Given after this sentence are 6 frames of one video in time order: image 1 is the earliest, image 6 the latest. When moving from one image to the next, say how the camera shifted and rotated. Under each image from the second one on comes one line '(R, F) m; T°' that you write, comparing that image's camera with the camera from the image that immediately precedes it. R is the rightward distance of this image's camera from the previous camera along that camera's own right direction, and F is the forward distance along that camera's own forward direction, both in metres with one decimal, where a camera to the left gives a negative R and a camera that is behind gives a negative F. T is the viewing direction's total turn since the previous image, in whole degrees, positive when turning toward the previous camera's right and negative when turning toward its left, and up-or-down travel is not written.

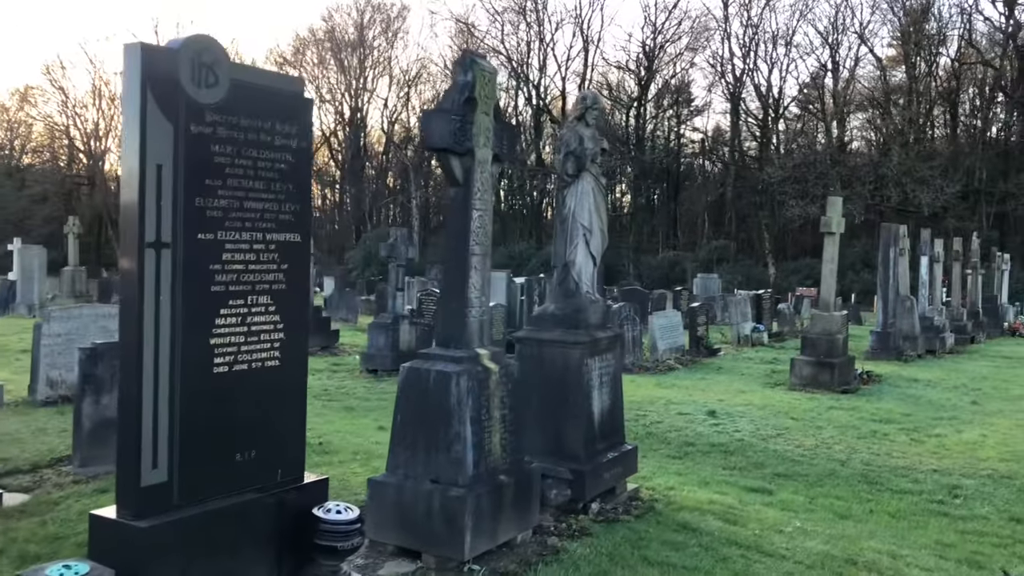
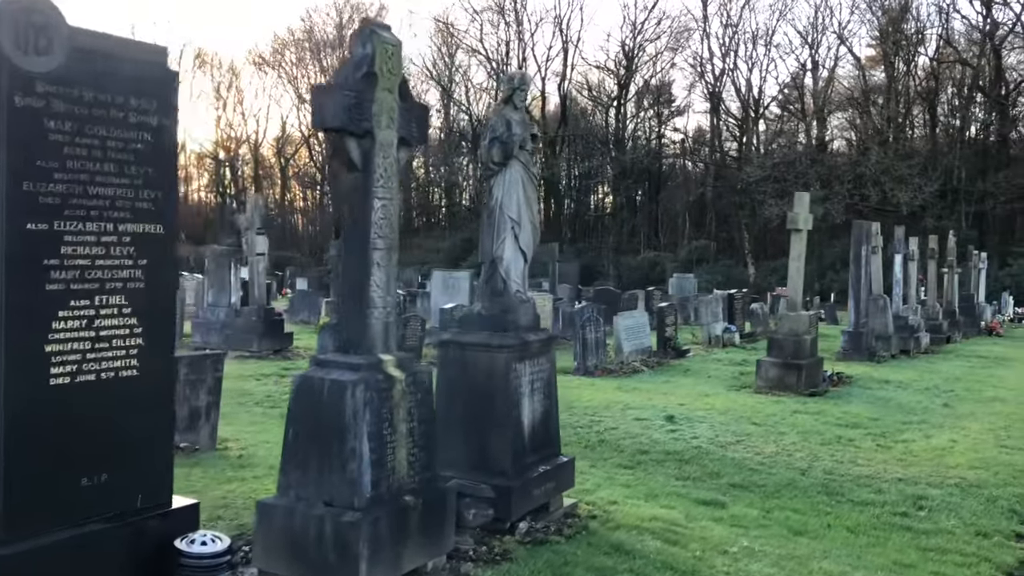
(+0.4, +0.5) m; +1°
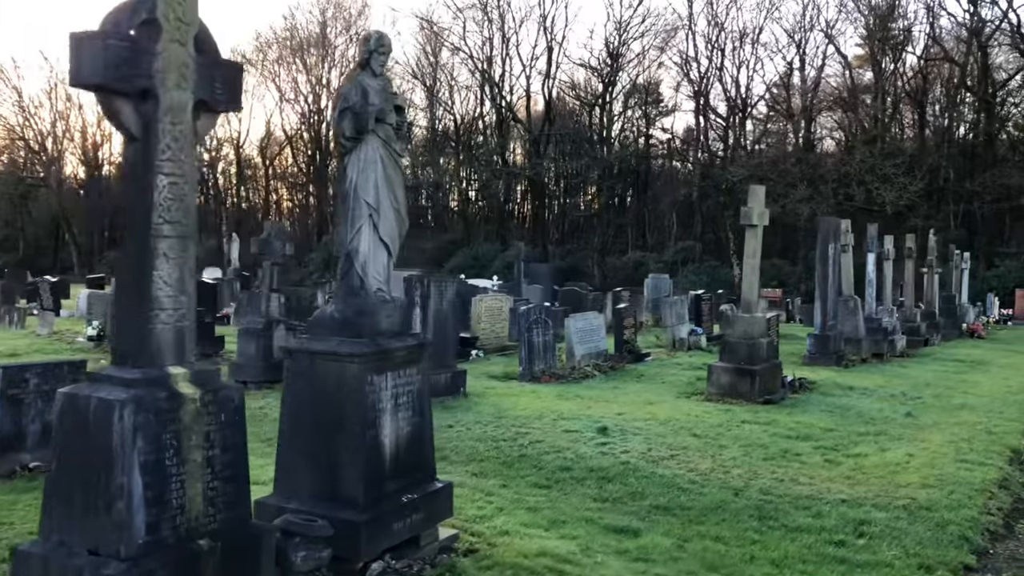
(+0.7, +0.8) m; 0°
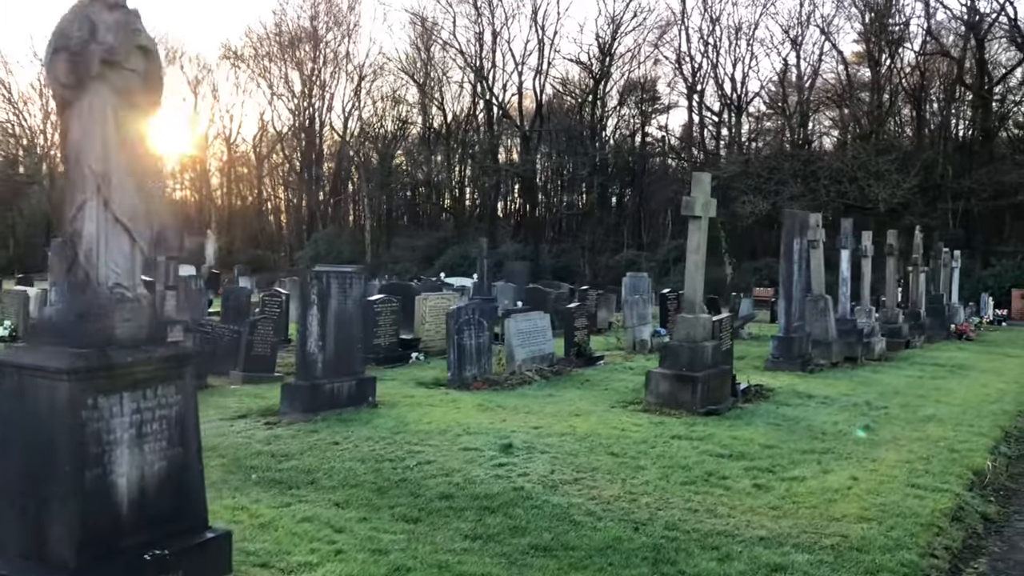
(+1.0, +1.1) m; 0°
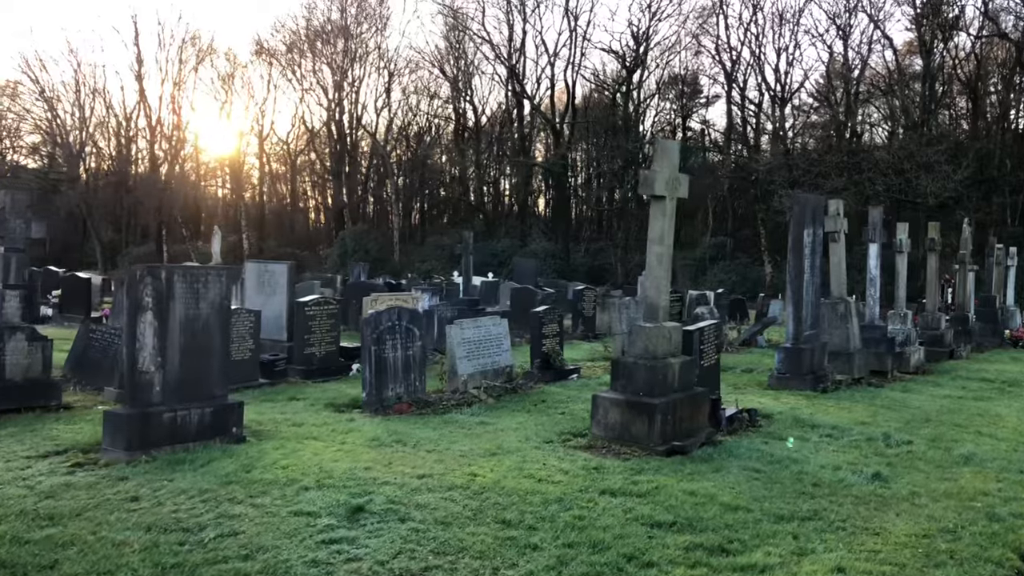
(+1.2, +2.2) m; -3°
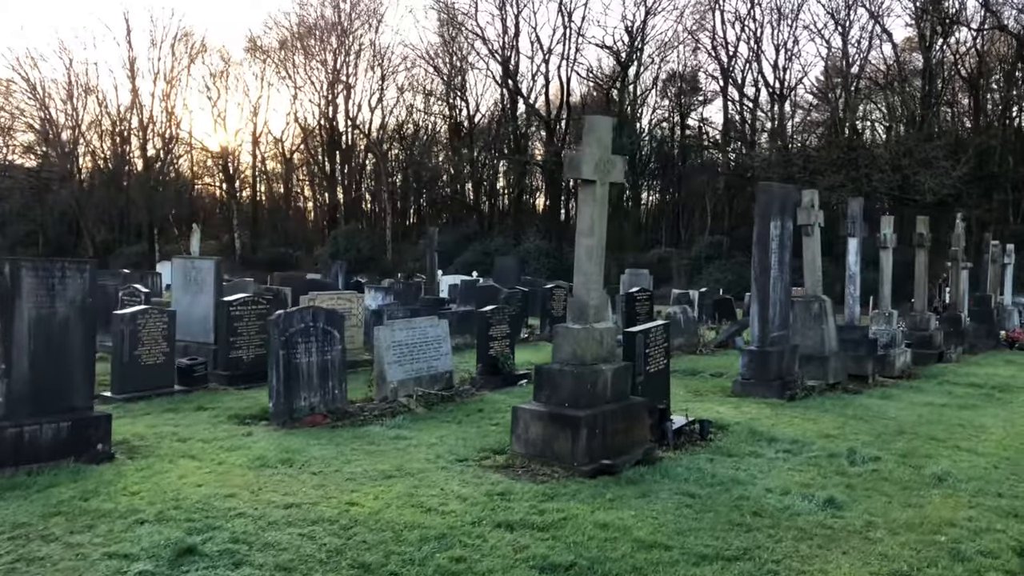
(+0.7, +1.0) m; 0°
